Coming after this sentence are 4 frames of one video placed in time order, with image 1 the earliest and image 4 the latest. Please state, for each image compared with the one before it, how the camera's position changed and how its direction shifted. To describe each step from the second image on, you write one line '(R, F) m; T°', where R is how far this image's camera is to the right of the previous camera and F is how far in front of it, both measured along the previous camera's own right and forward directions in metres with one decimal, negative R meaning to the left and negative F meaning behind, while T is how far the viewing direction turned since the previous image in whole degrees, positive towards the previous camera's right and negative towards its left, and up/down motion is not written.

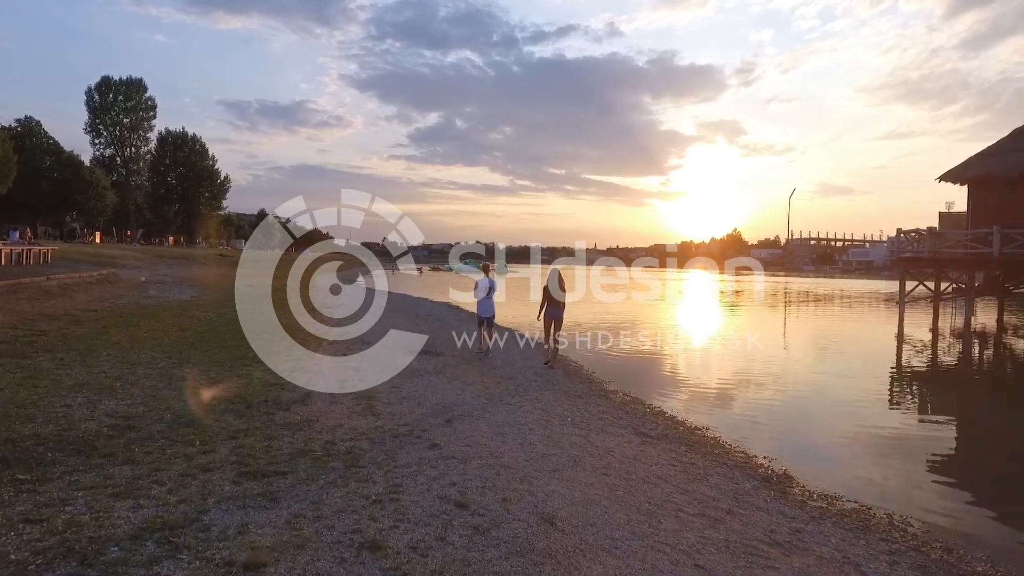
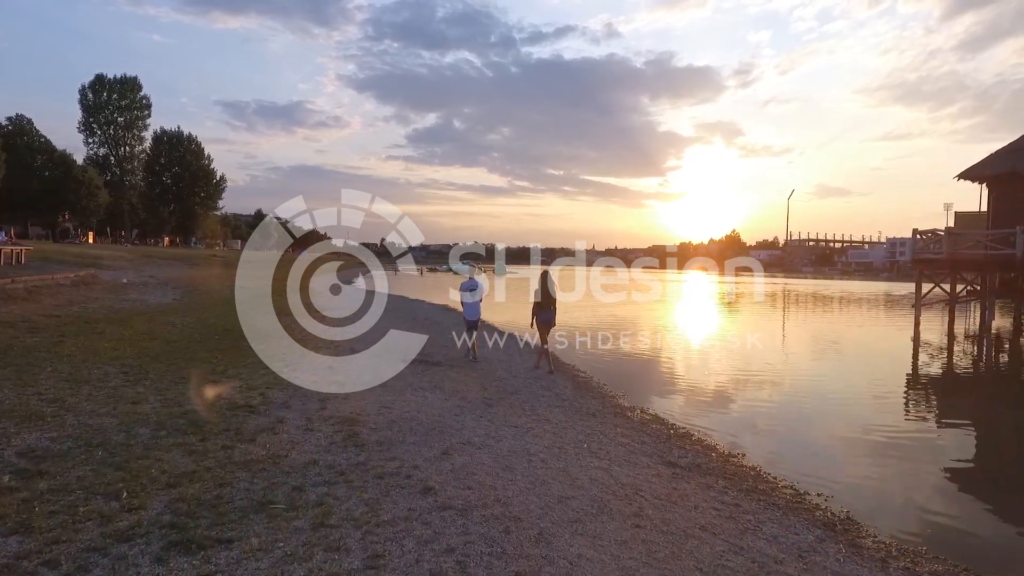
(0.0, +0.3) m; 0°
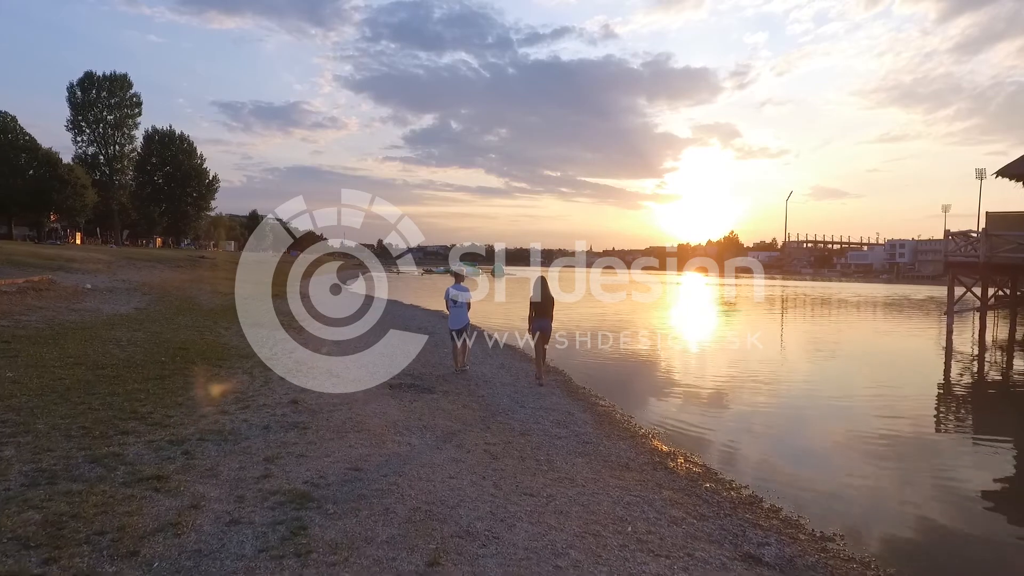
(-0.1, +0.6) m; 0°
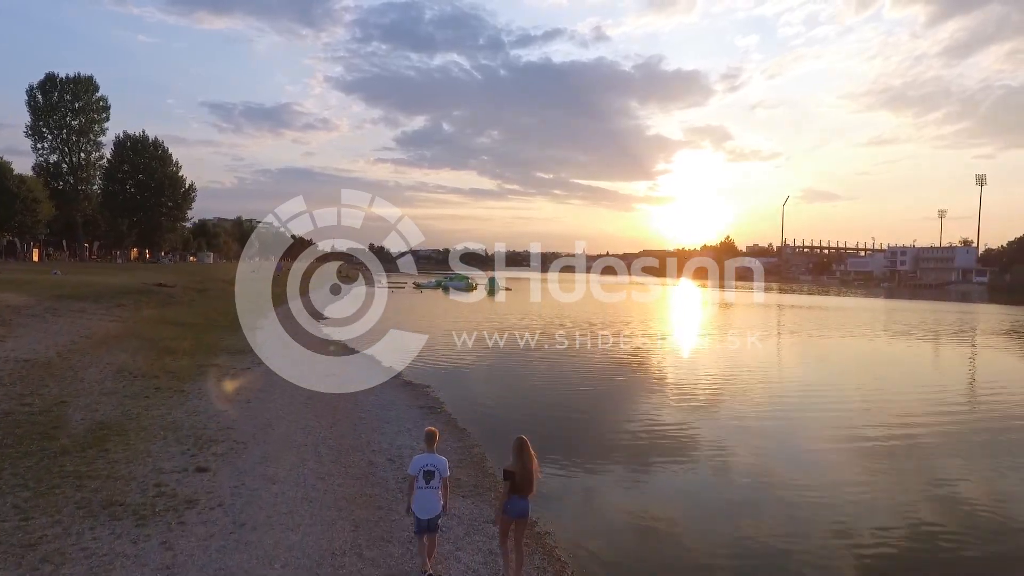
(-0.1, +1.9) m; +1°
